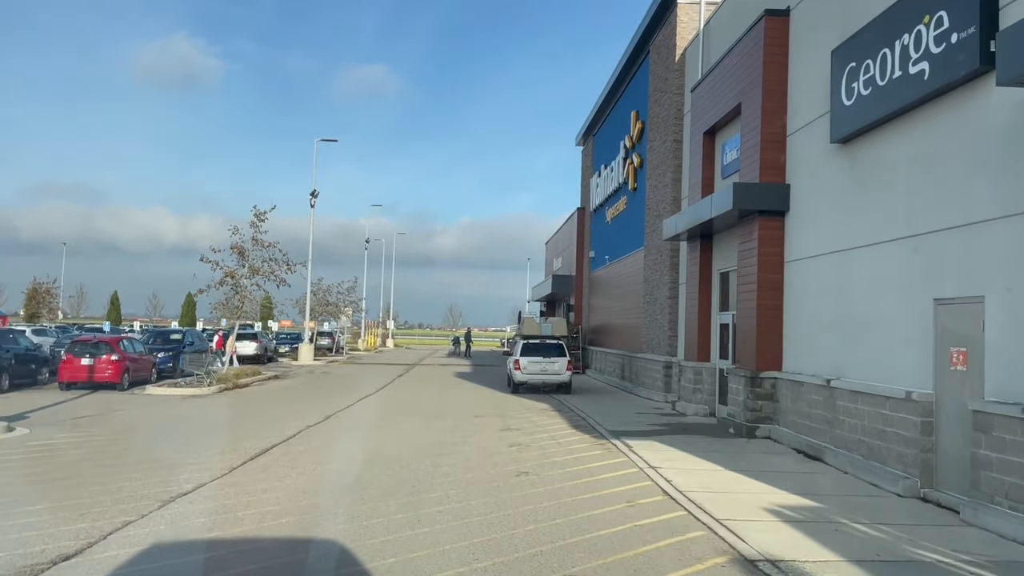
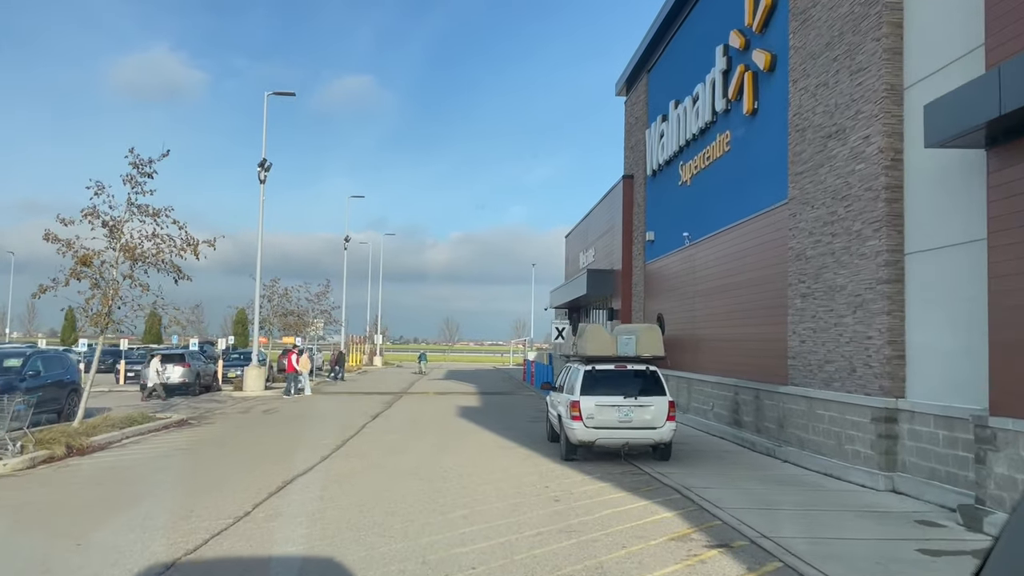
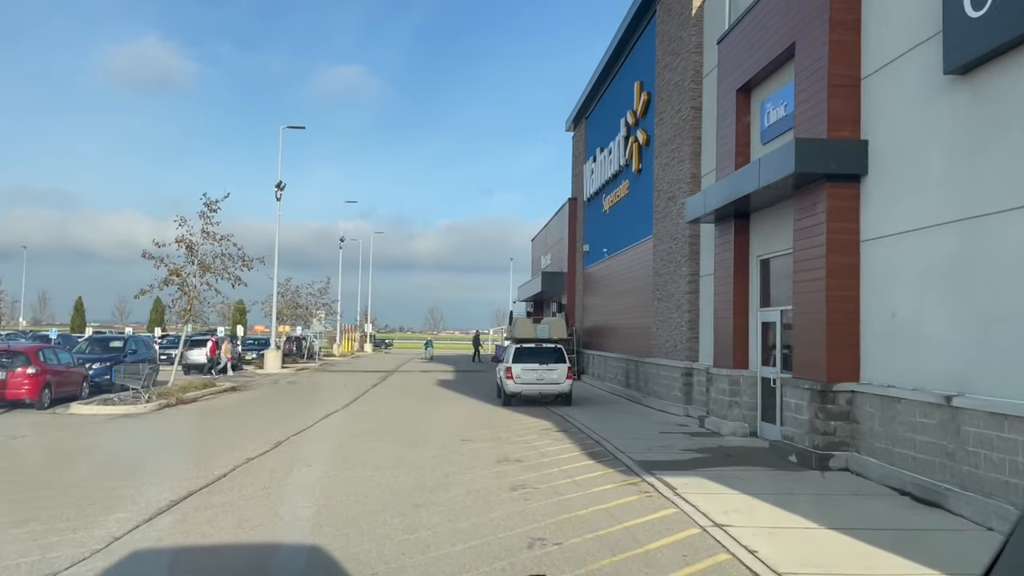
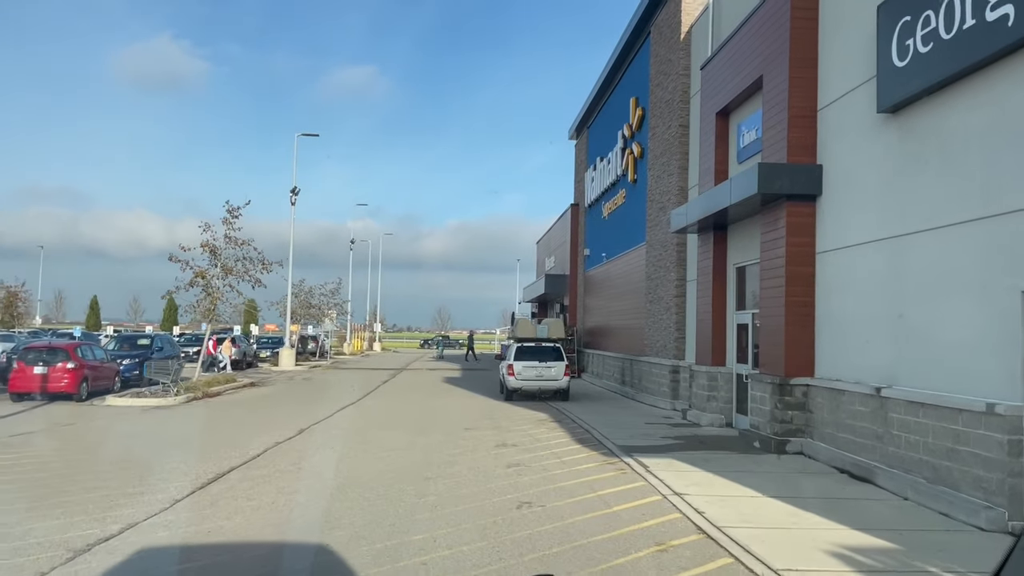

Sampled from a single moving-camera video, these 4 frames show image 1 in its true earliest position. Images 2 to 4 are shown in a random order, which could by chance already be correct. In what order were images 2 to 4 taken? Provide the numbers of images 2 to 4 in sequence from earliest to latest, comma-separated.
4, 3, 2
